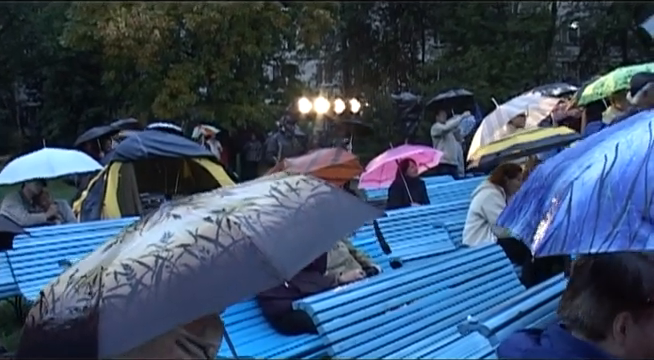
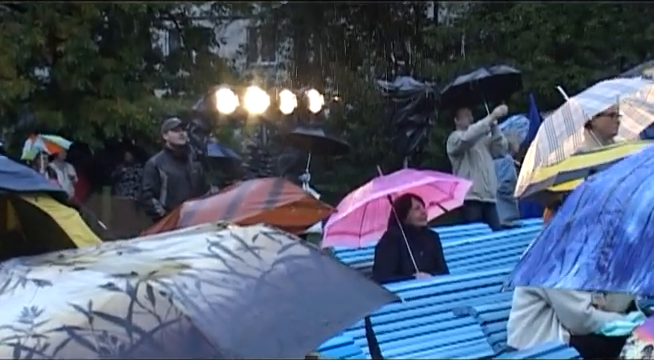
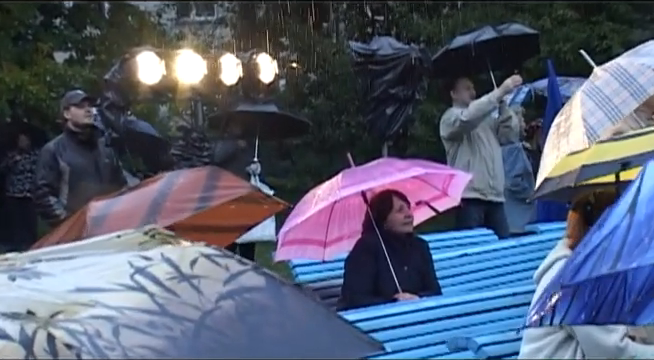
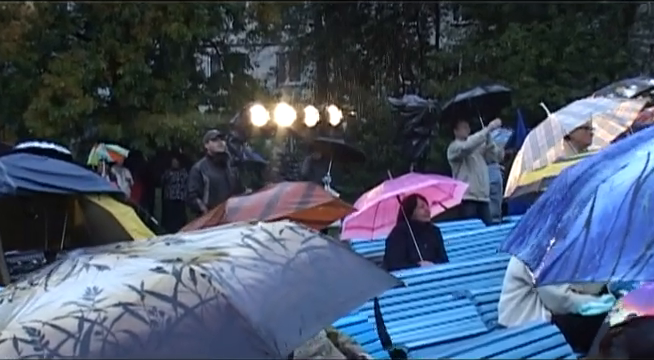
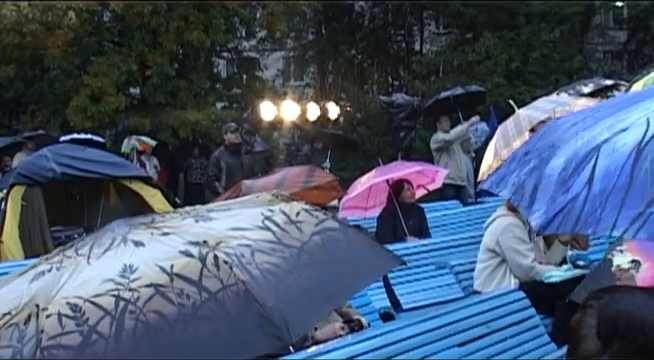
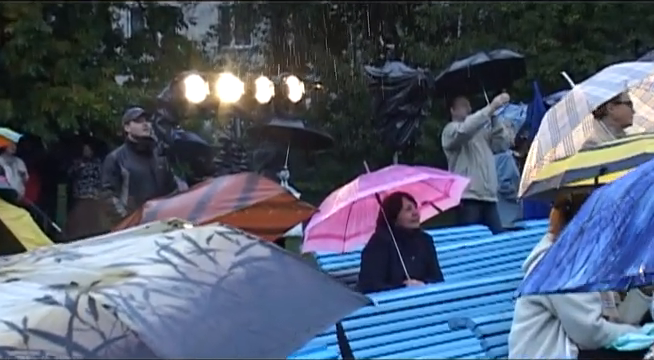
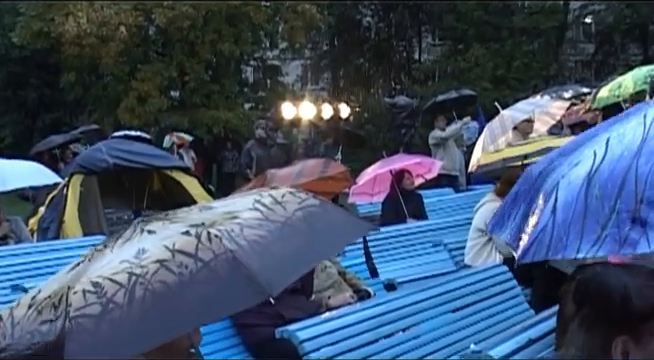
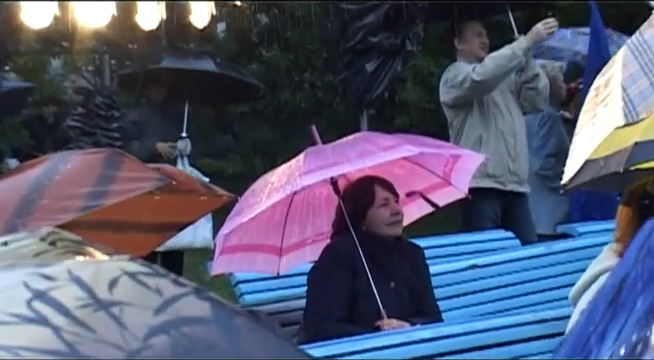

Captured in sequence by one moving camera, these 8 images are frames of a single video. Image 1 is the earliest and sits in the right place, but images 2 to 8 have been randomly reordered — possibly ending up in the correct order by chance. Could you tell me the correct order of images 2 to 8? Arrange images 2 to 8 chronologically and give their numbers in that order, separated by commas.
7, 5, 4, 2, 6, 3, 8
